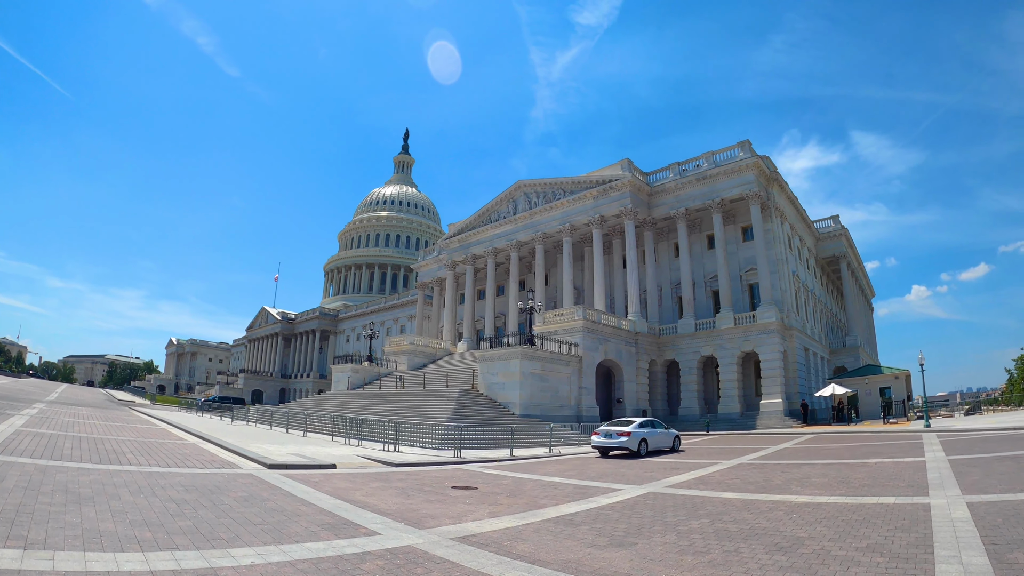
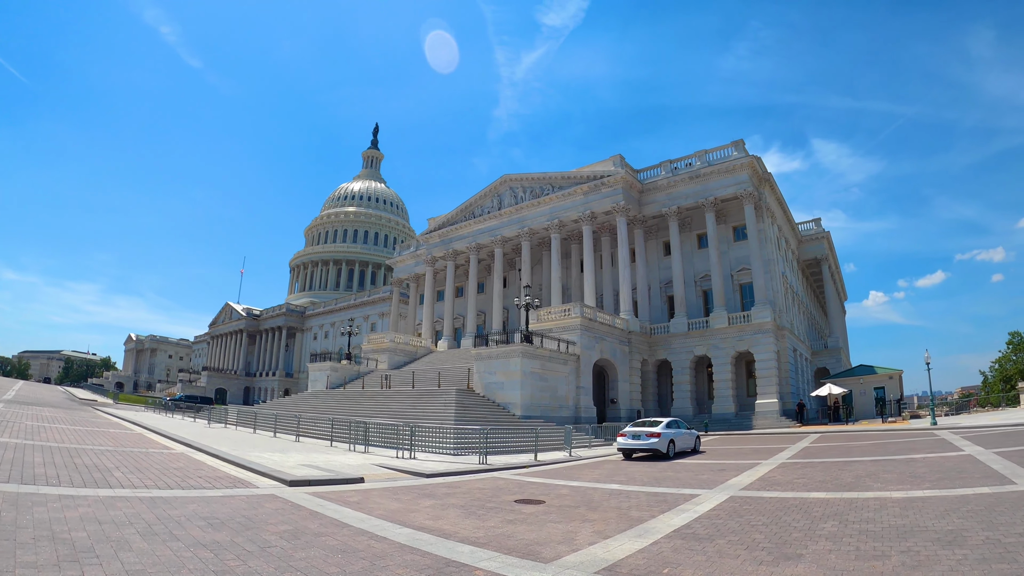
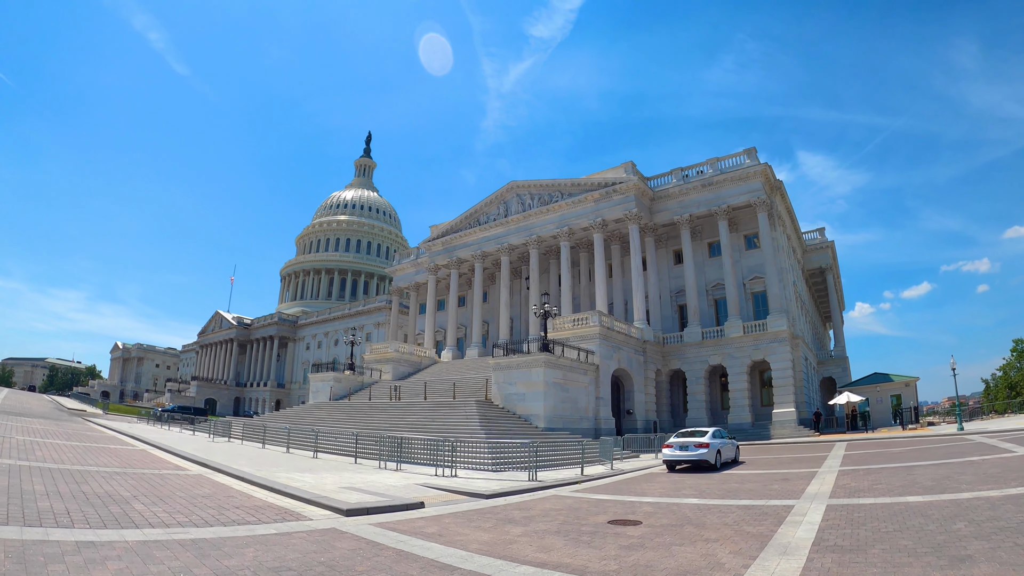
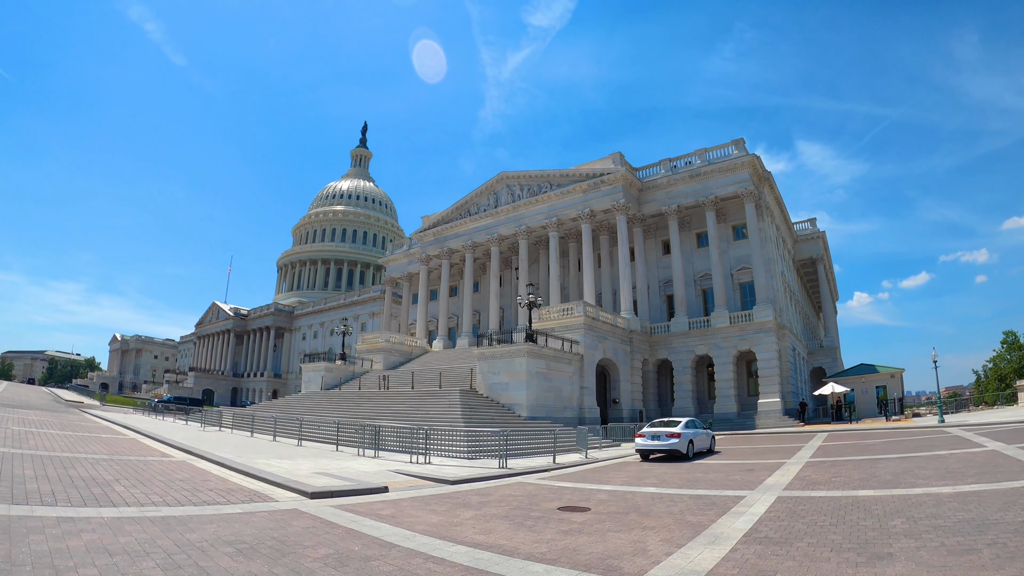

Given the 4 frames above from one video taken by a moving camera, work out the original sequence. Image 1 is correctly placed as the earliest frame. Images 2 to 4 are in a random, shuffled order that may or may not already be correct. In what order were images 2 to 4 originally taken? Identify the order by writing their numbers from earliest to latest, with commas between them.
2, 4, 3
